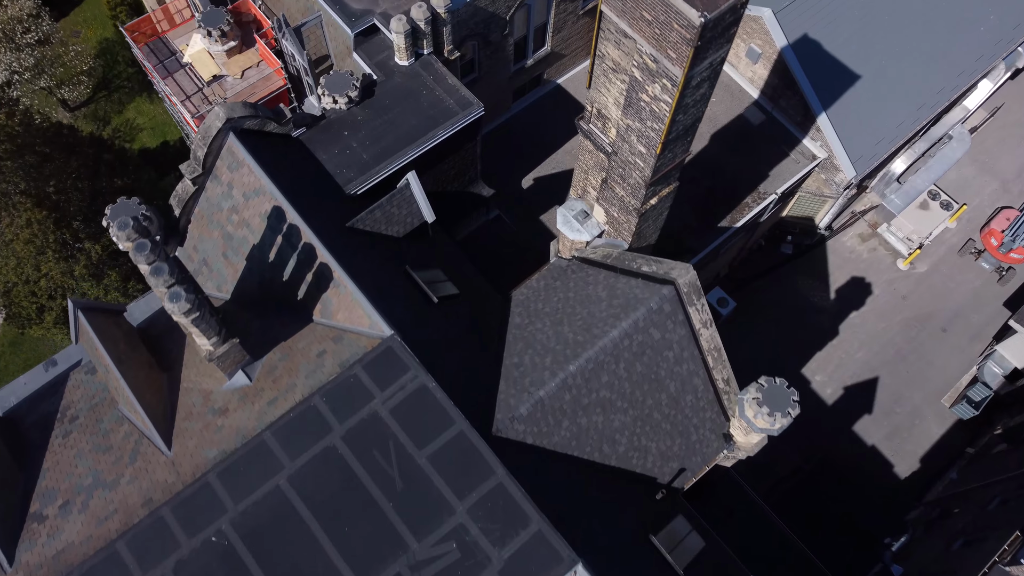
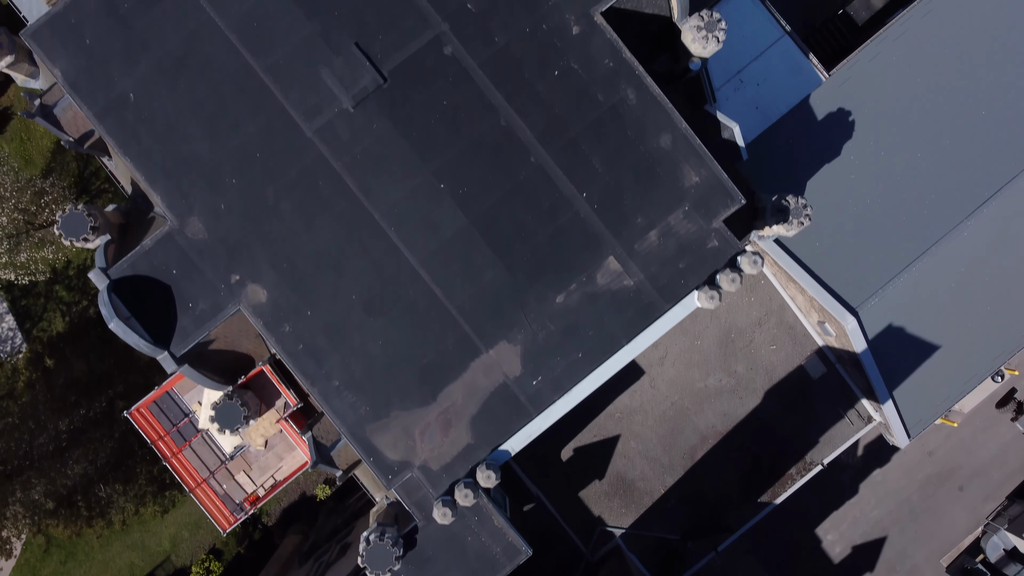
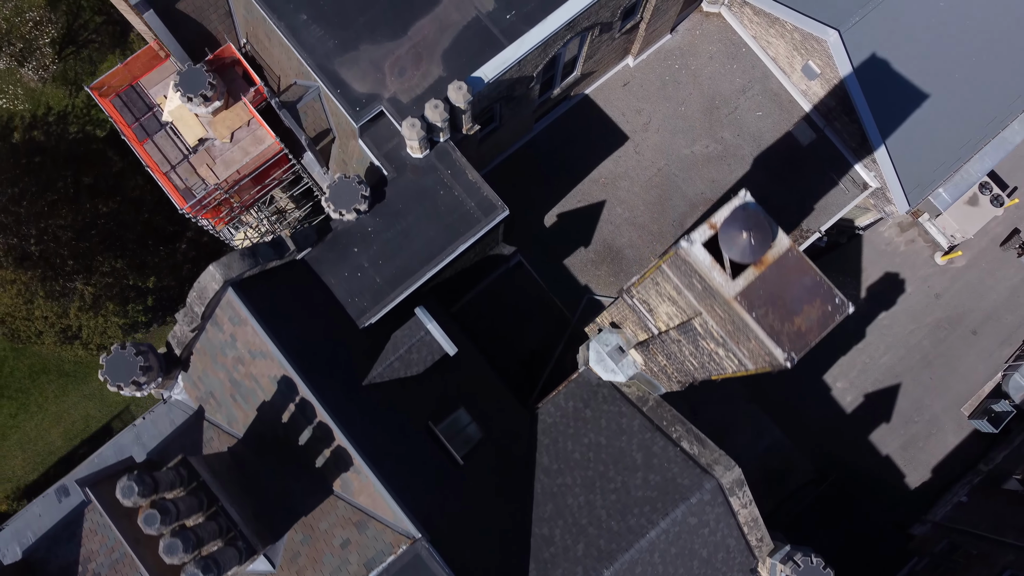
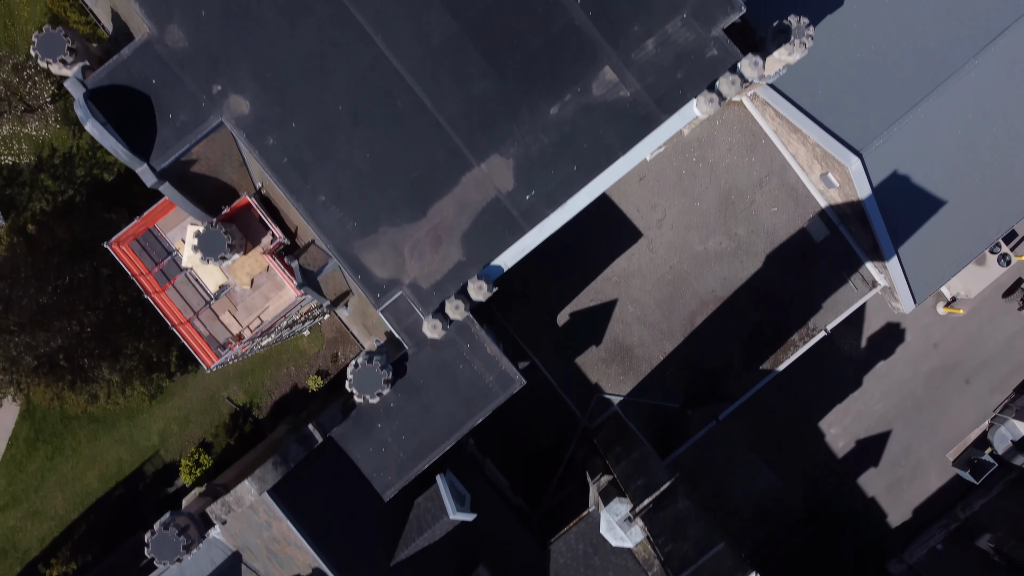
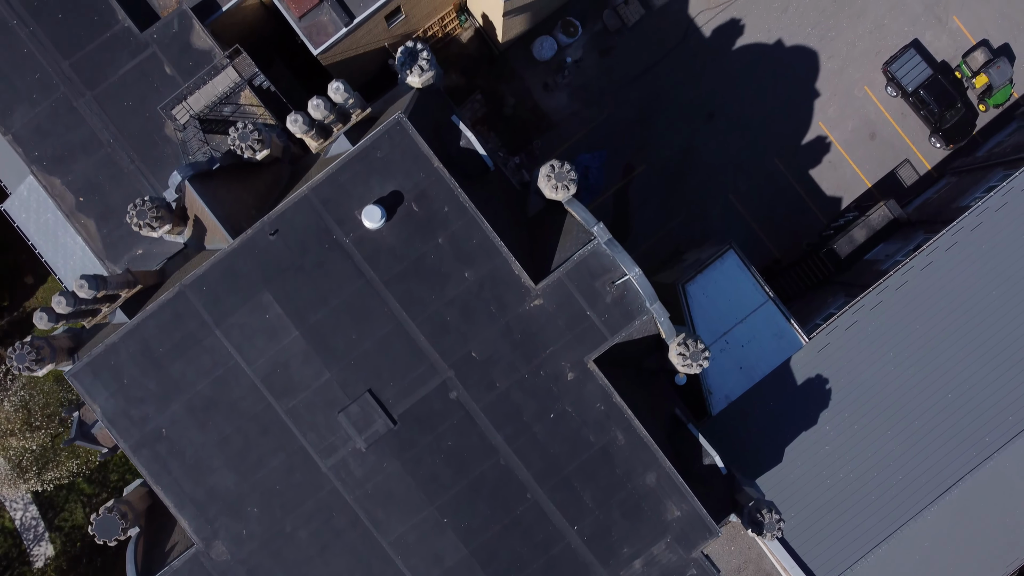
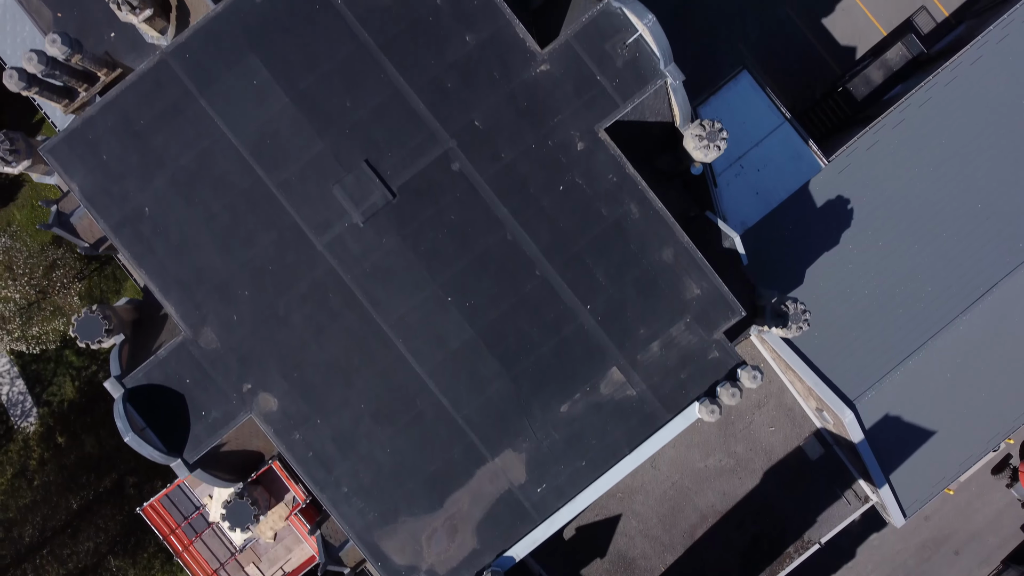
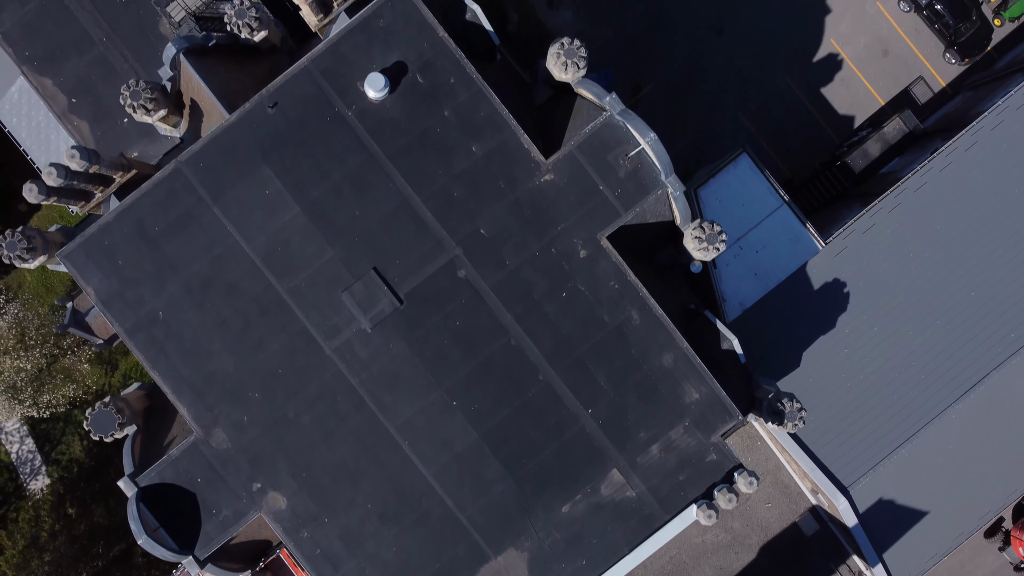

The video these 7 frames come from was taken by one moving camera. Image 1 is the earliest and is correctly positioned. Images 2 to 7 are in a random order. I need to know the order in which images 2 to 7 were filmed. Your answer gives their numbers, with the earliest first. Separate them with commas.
3, 4, 2, 6, 7, 5
